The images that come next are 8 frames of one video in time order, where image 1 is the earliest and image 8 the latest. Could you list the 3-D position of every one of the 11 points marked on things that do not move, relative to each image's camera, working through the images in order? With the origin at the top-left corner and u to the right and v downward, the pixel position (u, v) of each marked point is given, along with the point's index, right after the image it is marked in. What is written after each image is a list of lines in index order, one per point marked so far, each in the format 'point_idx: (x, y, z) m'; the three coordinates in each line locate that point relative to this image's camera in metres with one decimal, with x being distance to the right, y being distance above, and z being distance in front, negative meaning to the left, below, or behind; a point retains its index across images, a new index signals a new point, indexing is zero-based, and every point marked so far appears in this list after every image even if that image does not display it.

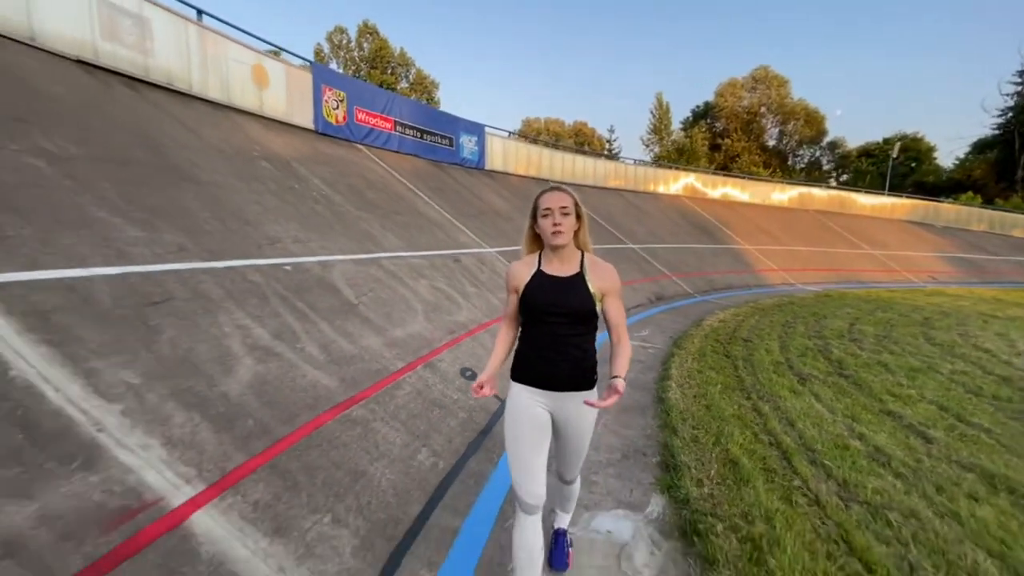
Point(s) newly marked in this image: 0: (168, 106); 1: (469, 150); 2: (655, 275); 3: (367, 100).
0: (-5.6, +3.0, +7.2) m
1: (-1.6, +5.2, +16.5) m
2: (+4.9, +0.5, +15.0) m
3: (-4.0, +5.2, +12.2) m
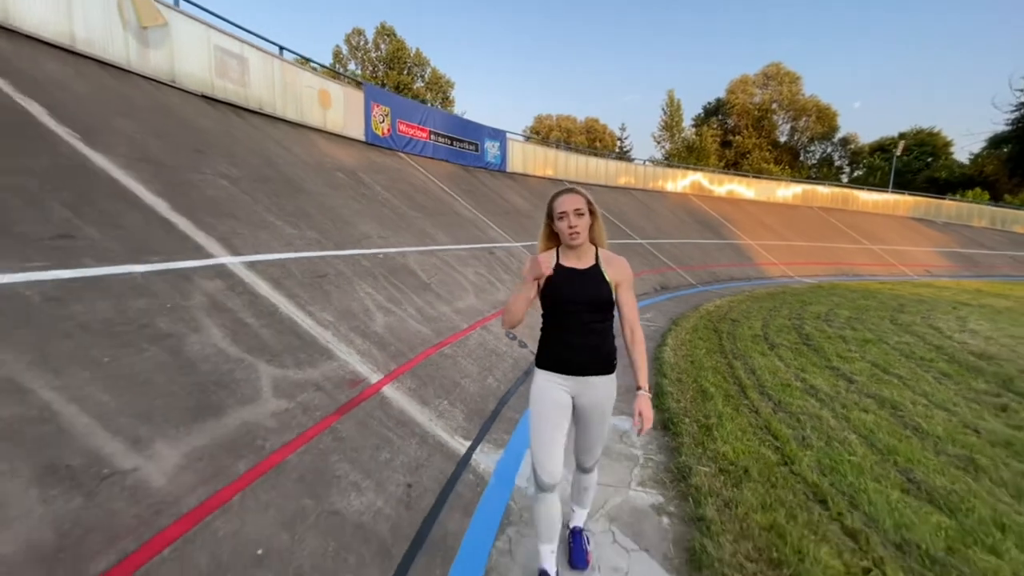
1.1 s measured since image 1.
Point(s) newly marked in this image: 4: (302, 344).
0: (-5.0, +3.3, +9.0) m
1: (-0.8, +5.5, +18.2) m
2: (+5.7, +0.8, +16.6) m
3: (-3.3, +5.6, +13.9) m
4: (-1.8, -0.5, +3.8) m
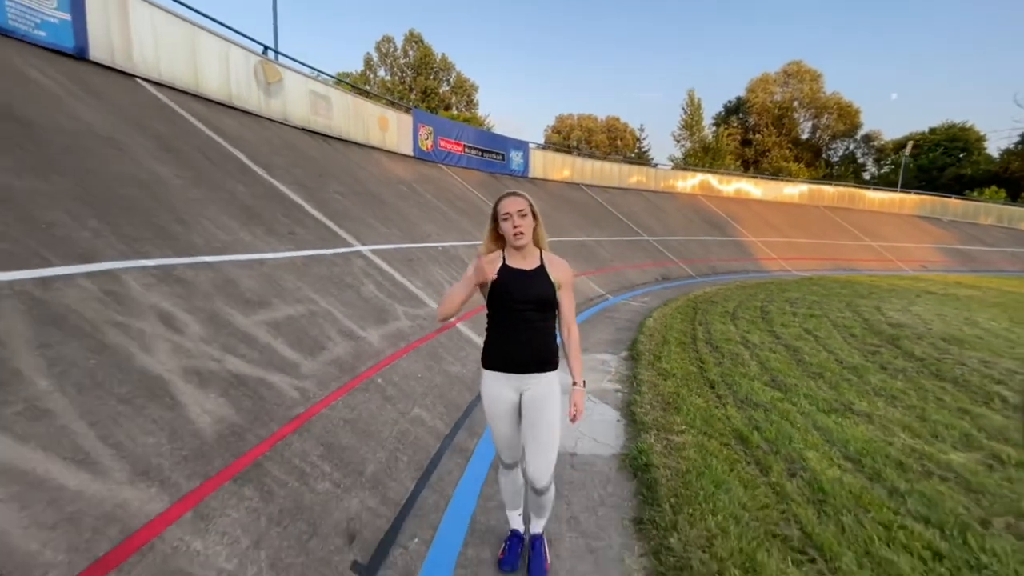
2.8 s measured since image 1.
0: (-4.5, +3.6, +11.8) m
1: (+0.2, +5.9, +20.8) m
2: (+6.6, +1.2, +19.0) m
3: (-2.5, +6.0, +16.7) m
4: (-1.5, -0.1, +6.5) m
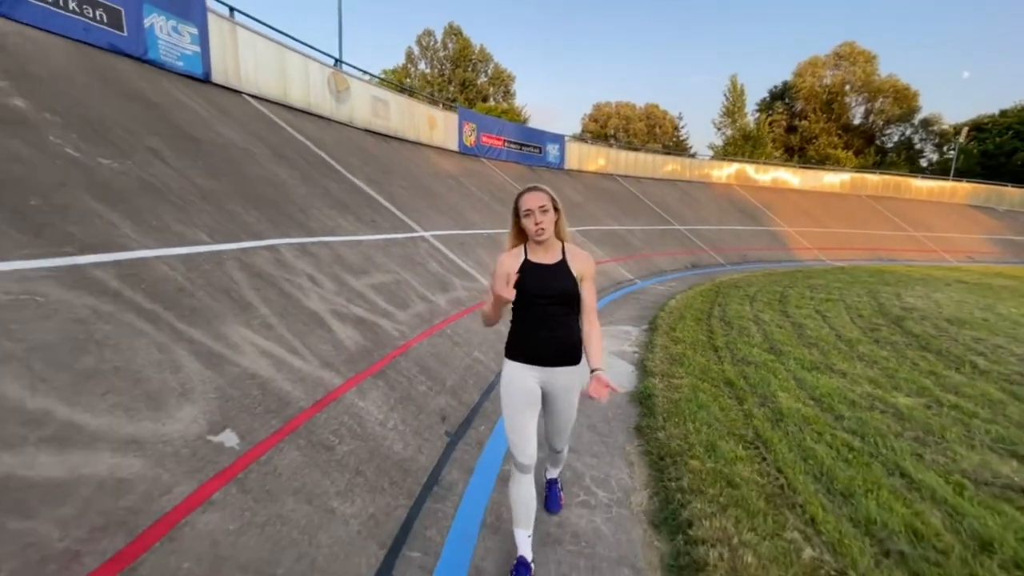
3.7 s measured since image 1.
0: (-3.4, +4.2, +13.4) m
1: (+2.1, +6.6, +21.9) m
2: (+8.2, +1.7, +19.7) m
3: (-1.0, +6.6, +18.0) m
4: (-0.9, +0.3, +7.9) m
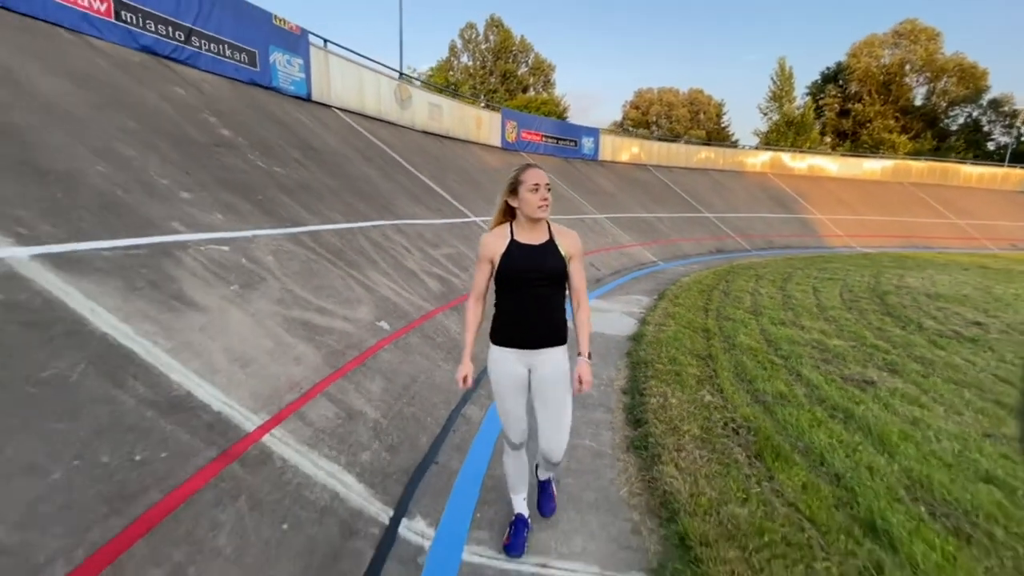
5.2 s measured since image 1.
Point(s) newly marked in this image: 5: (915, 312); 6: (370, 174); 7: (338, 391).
0: (-2.1, +4.9, +15.6) m
1: (+4.1, +7.5, +23.6) m
2: (+9.9, +2.5, +20.9) m
3: (+0.7, +7.4, +19.9) m
4: (-0.1, +0.9, +10.0) m
5: (+8.2, -0.5, +9.0) m
6: (-3.0, +2.4, +9.3) m
7: (-1.4, -0.8, +3.5) m
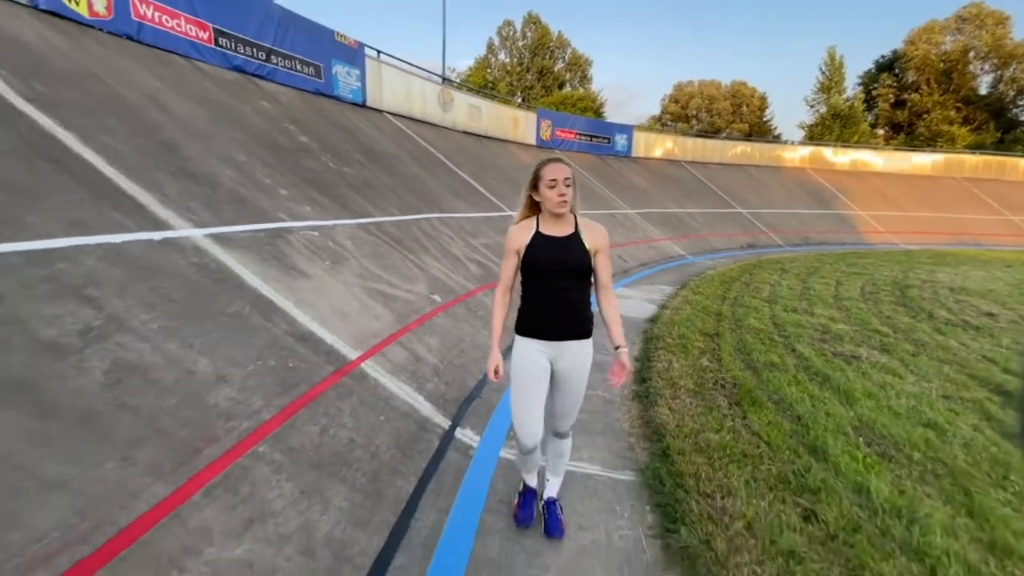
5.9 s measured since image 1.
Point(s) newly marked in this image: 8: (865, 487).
0: (-0.8, +5.3, +16.7) m
1: (+6.0, +7.8, +24.1) m
2: (+11.5, +2.7, +21.1) m
3: (+2.3, +7.8, +20.7) m
4: (+0.7, +1.2, +11.0) m
5: (+8.9, -0.3, +9.3) m
6: (-2.2, +2.7, +10.5) m
7: (-1.1, -0.6, +4.6) m
8: (+2.5, -1.4, +3.1) m
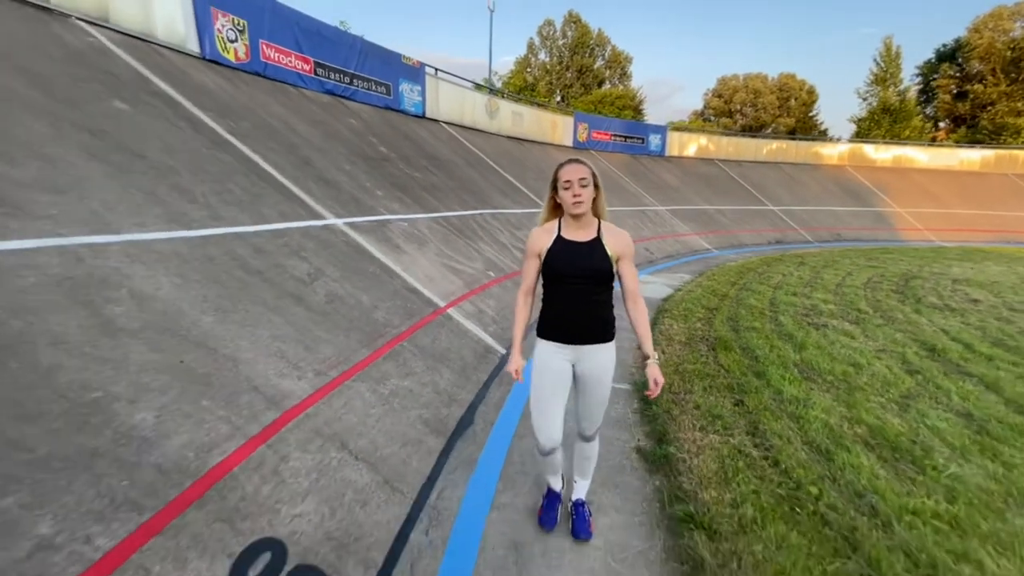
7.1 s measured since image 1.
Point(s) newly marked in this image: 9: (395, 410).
0: (+0.8, +5.8, +18.4) m
1: (+8.2, +8.2, +25.3) m
2: (+13.4, +3.0, +21.9) m
3: (+4.3, +8.2, +22.2) m
4: (+1.8, +1.6, +12.7) m
5: (+9.7, -0.1, +10.4) m
6: (-1.1, +3.2, +12.4) m
7: (-0.6, -0.2, +6.5) m
8: (+2.9, -1.1, +4.7) m
9: (-0.9, -1.0, +3.5) m
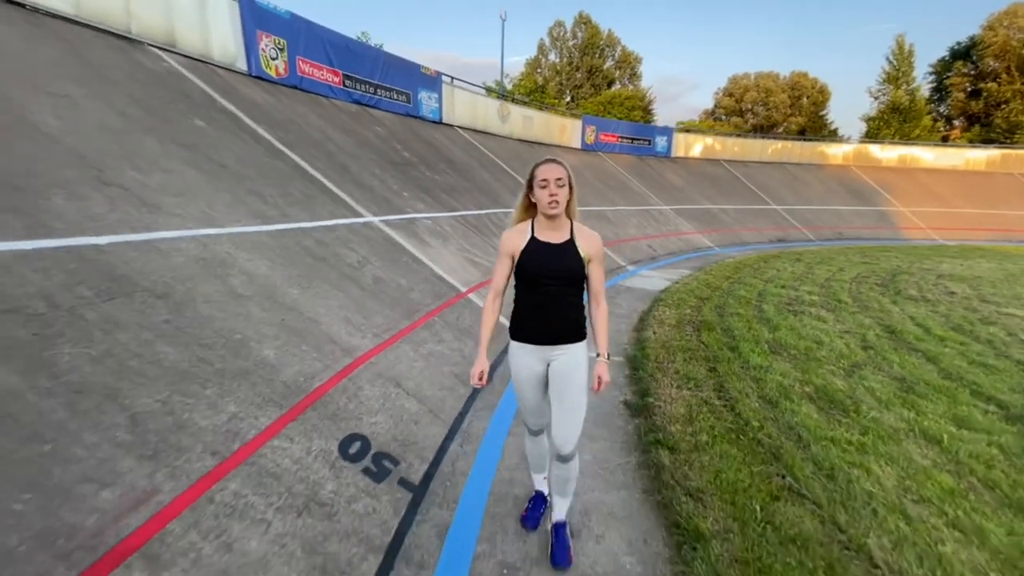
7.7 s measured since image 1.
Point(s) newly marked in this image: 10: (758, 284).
0: (+1.3, +6.0, +19.4) m
1: (+8.8, +8.4, +26.1) m
2: (+14.0, +3.2, +22.5) m
3: (+4.8, +8.4, +23.1) m
4: (+2.1, +1.7, +13.6) m
5: (+10.0, +0.1, +11.1) m
6: (-0.8, +3.4, +13.4) m
7: (-0.4, 0.0, +7.5) m
8: (+3.0, -0.9, +5.6) m
9: (-0.8, -0.8, +4.5) m
10: (+6.1, +0.1, +11.0) m
